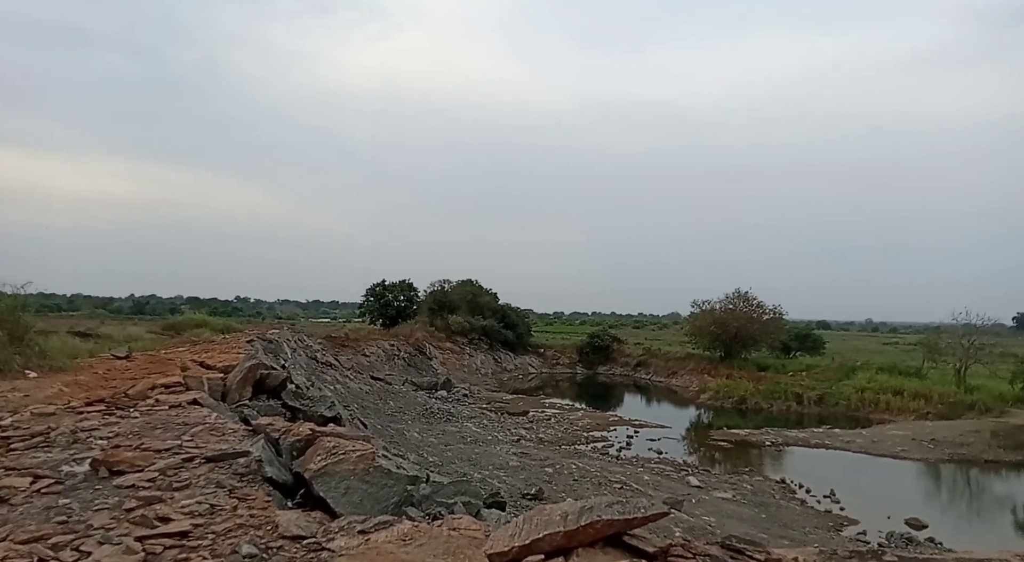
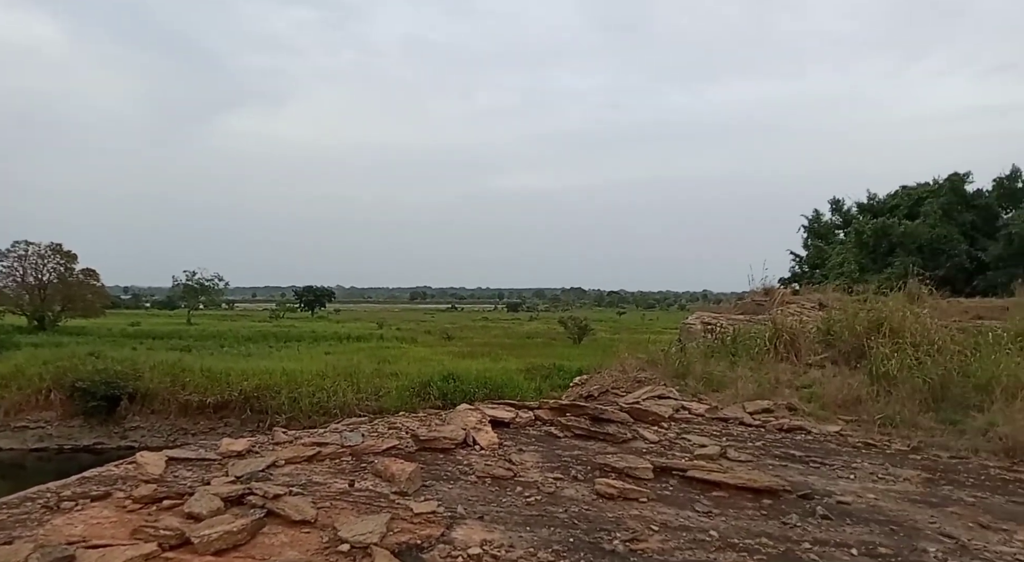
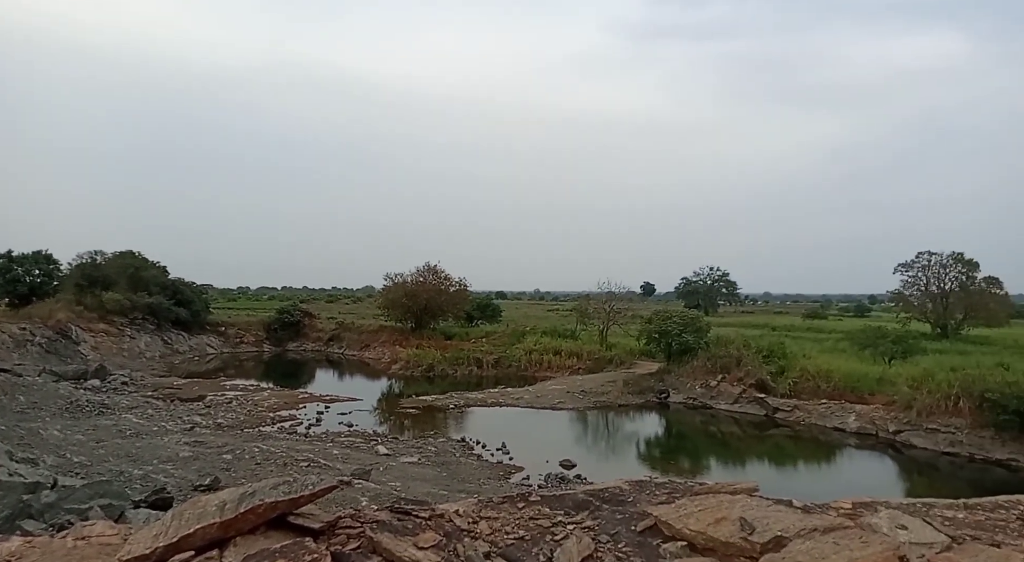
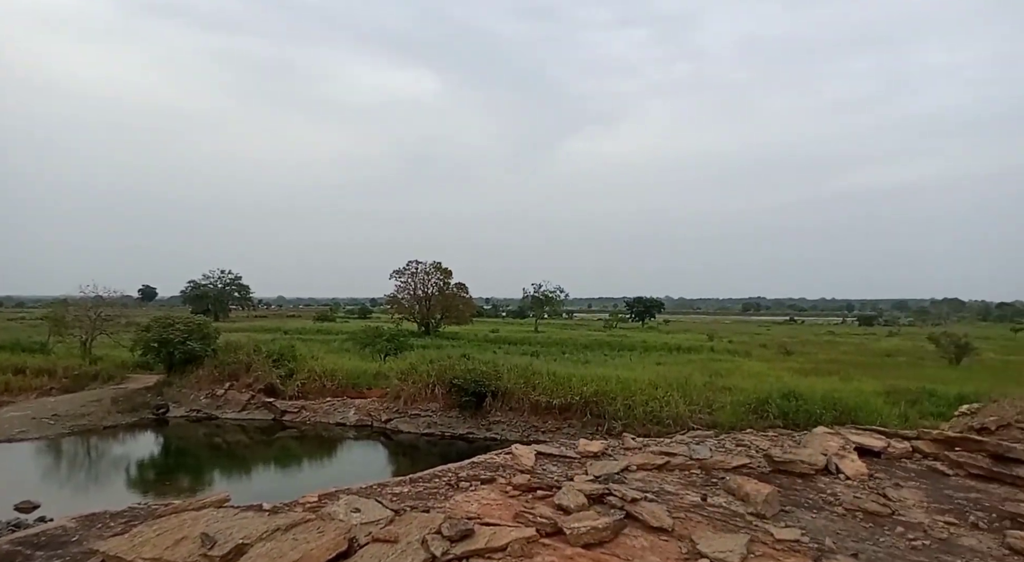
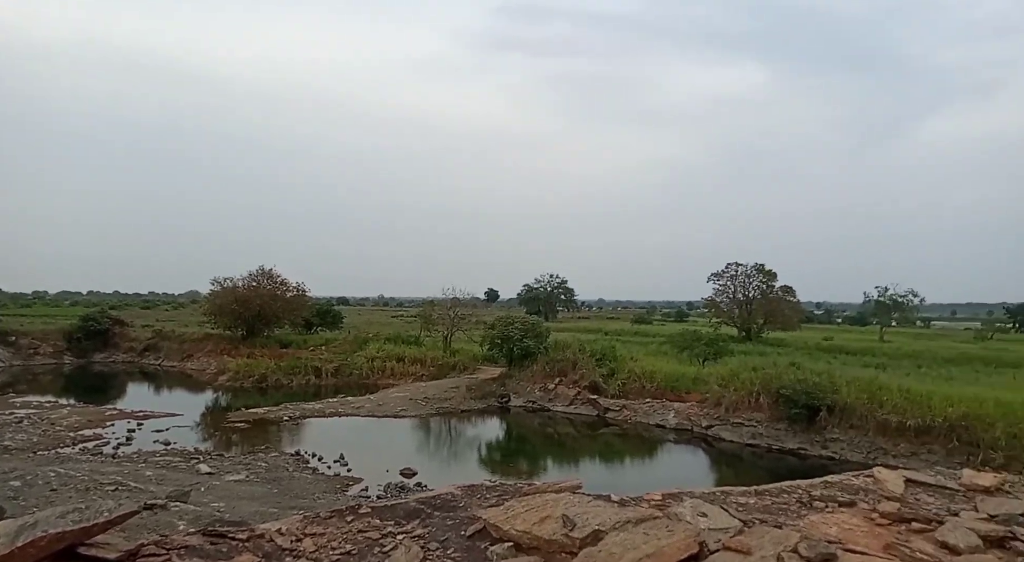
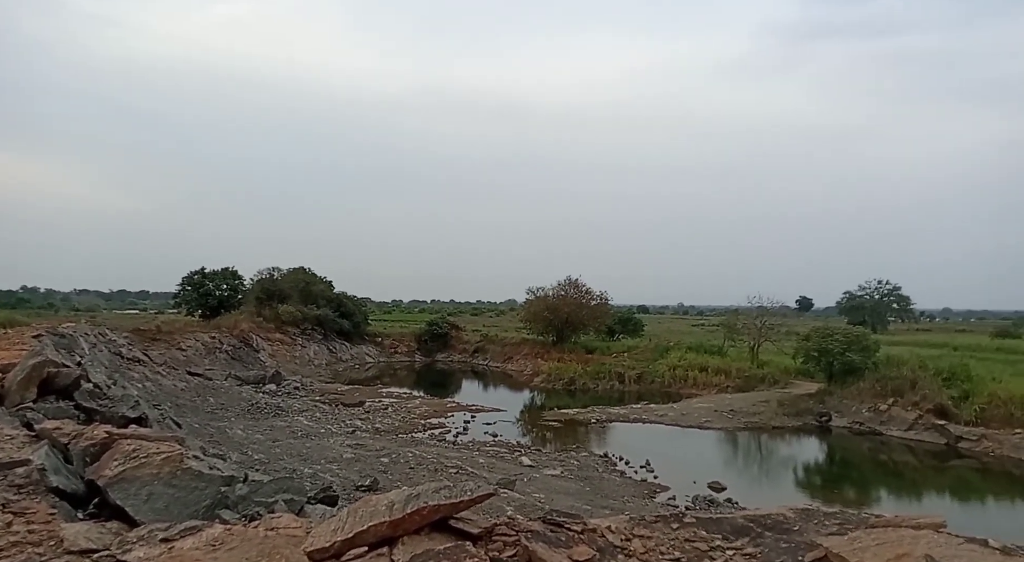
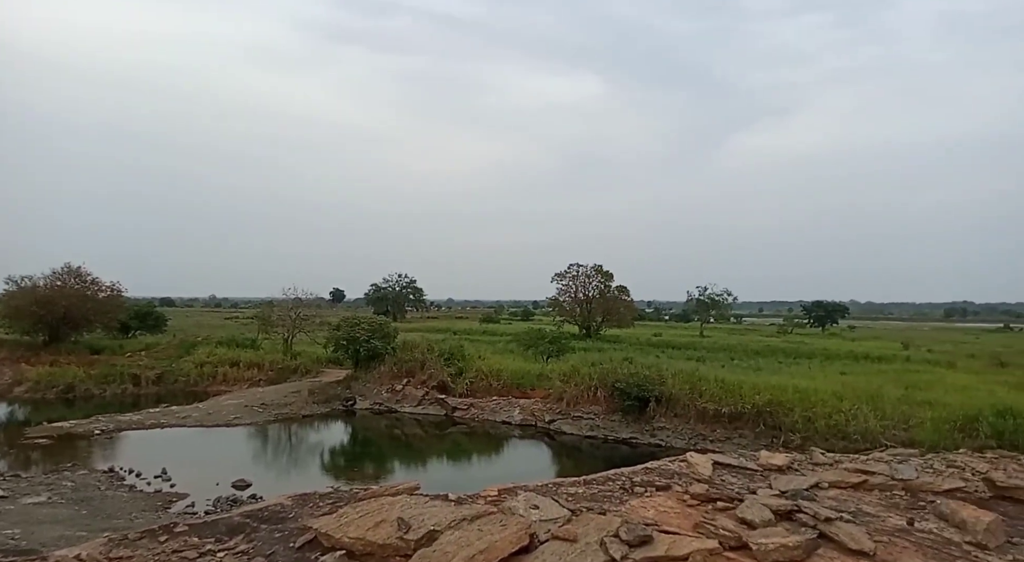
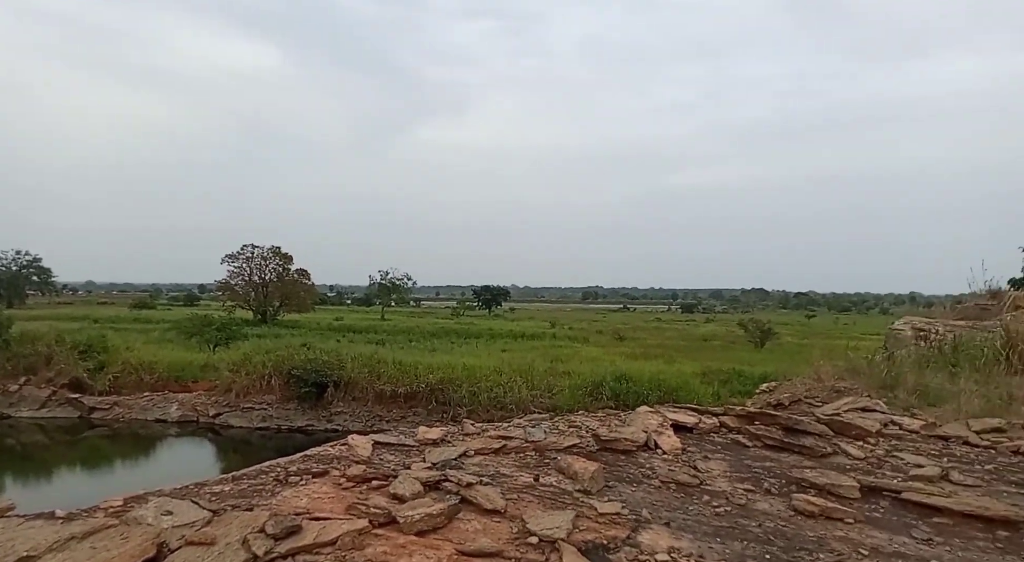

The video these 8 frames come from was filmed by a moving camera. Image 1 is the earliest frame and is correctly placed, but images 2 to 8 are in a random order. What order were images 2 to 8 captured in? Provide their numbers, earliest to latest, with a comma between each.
6, 3, 5, 7, 4, 8, 2
